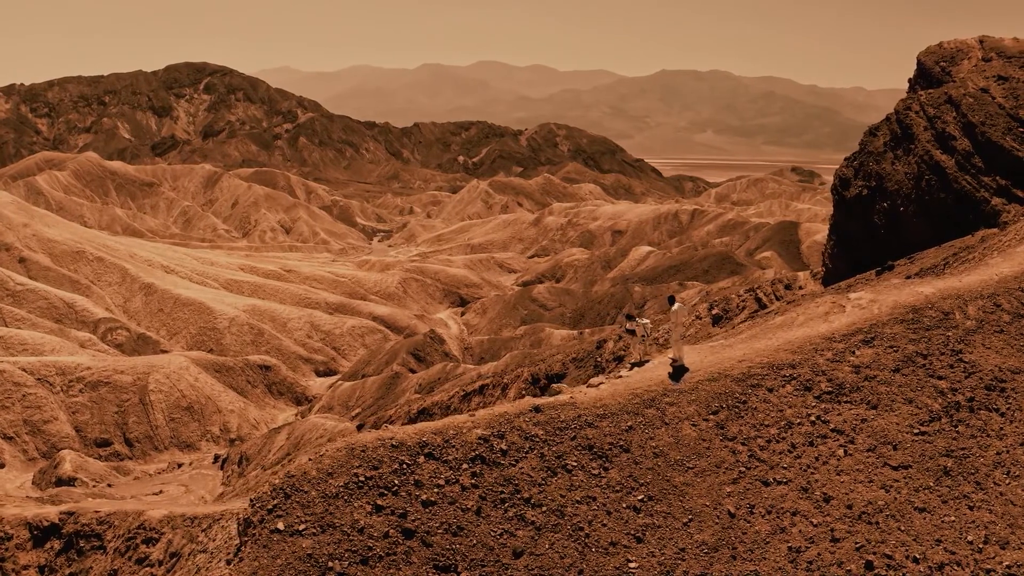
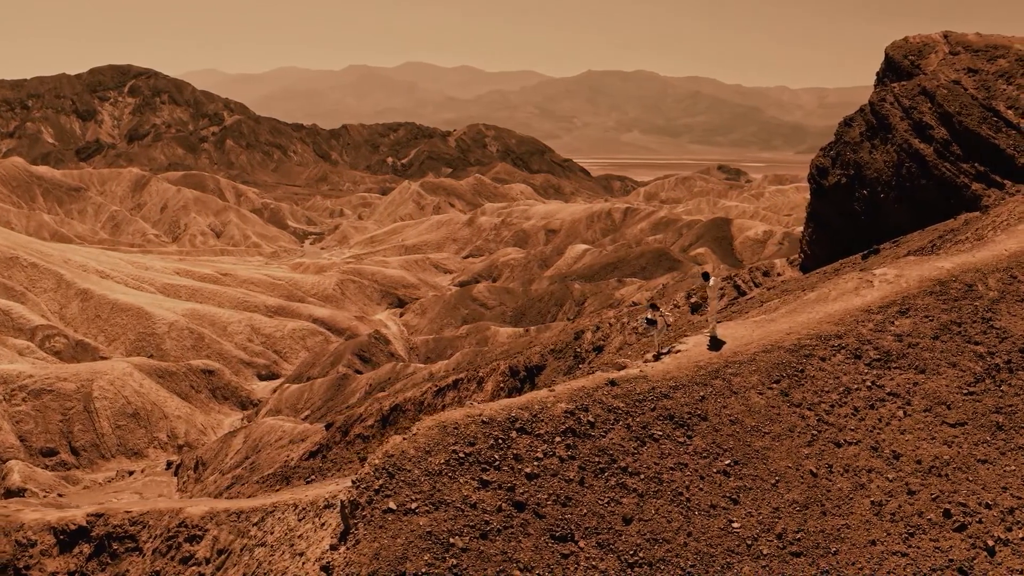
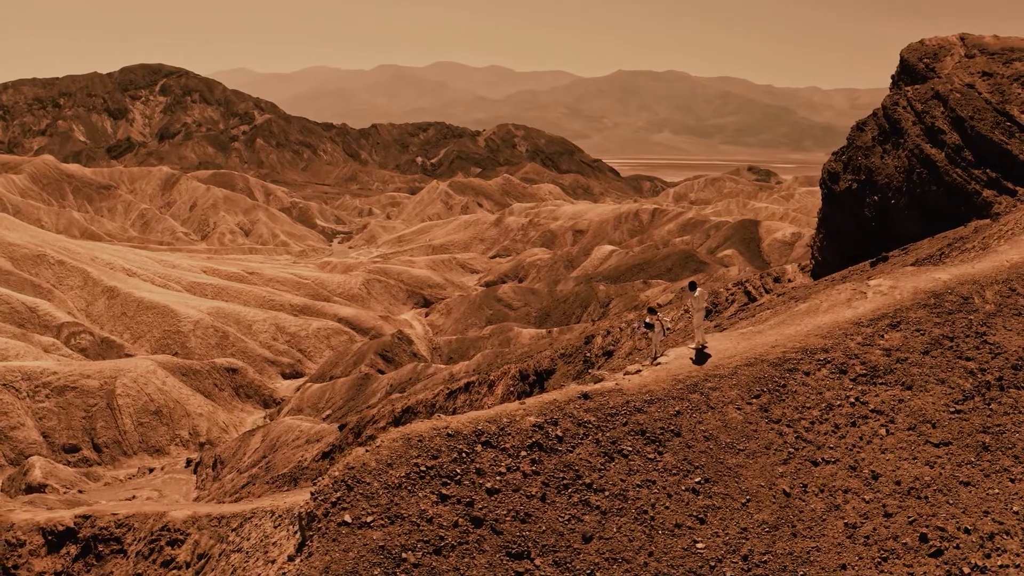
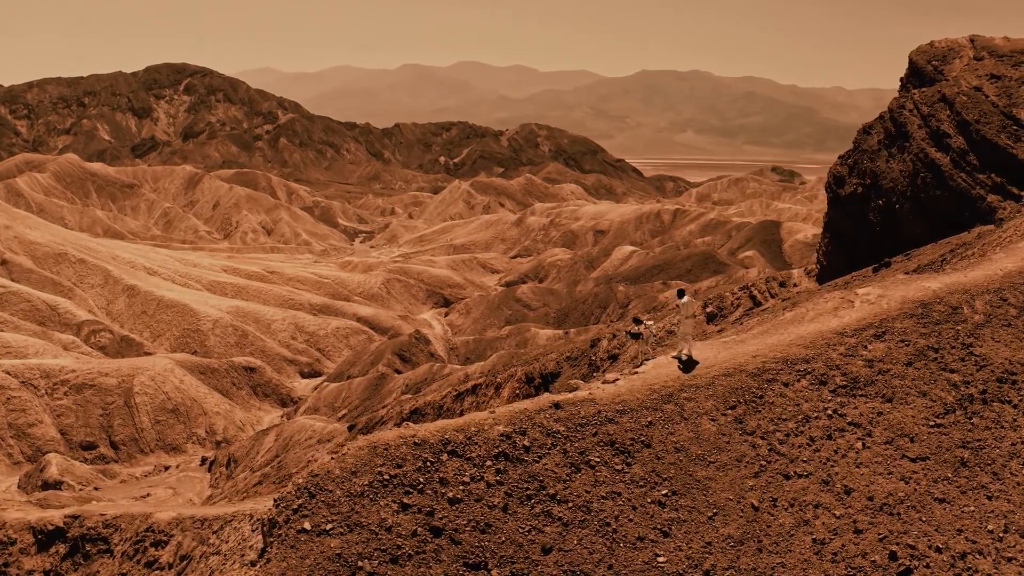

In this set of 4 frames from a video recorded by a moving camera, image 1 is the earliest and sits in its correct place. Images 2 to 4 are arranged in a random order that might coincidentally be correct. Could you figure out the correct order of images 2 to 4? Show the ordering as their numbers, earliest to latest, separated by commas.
4, 3, 2
